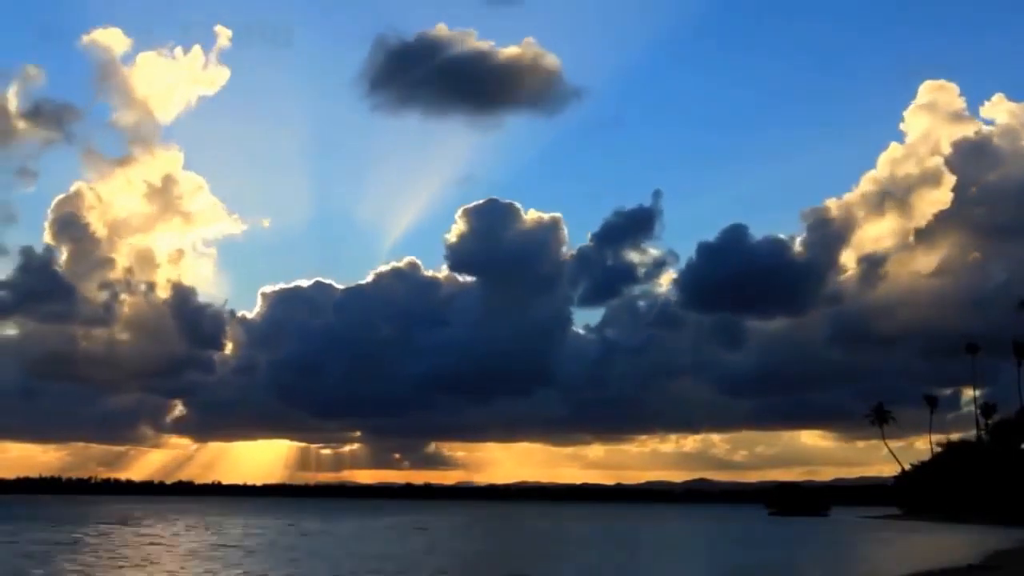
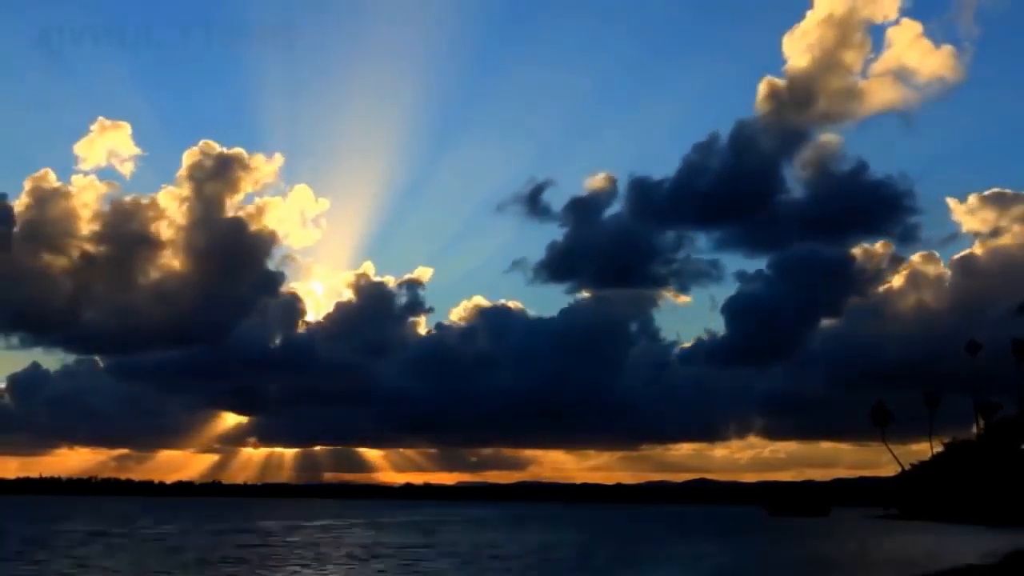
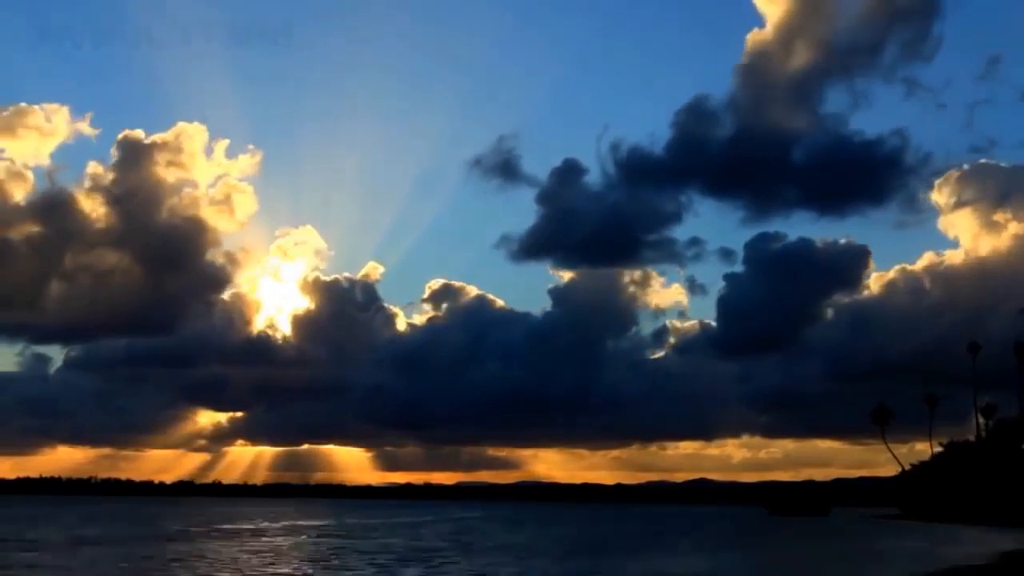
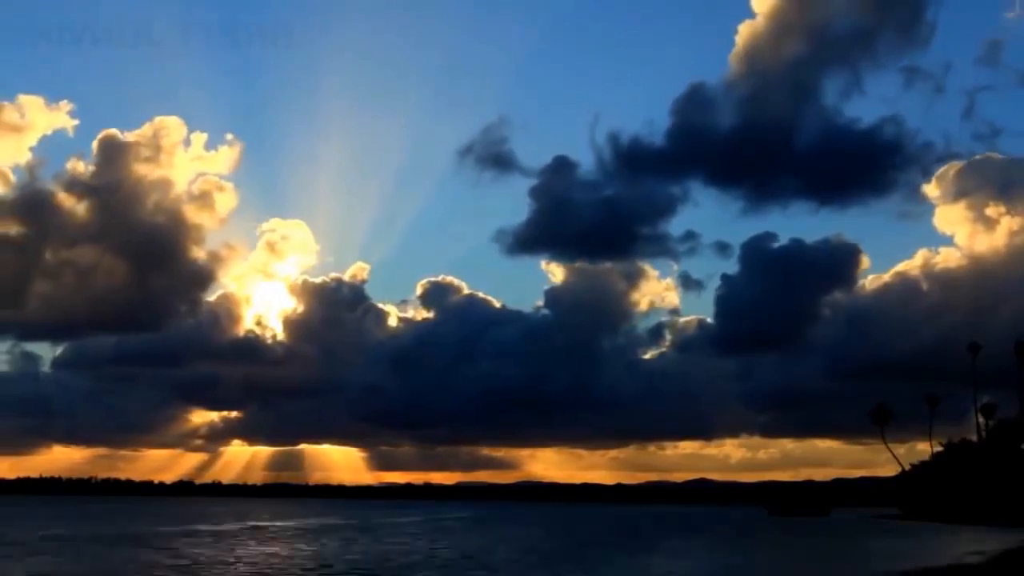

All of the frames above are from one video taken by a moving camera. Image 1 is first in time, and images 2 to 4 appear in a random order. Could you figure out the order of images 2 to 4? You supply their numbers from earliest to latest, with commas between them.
4, 3, 2
